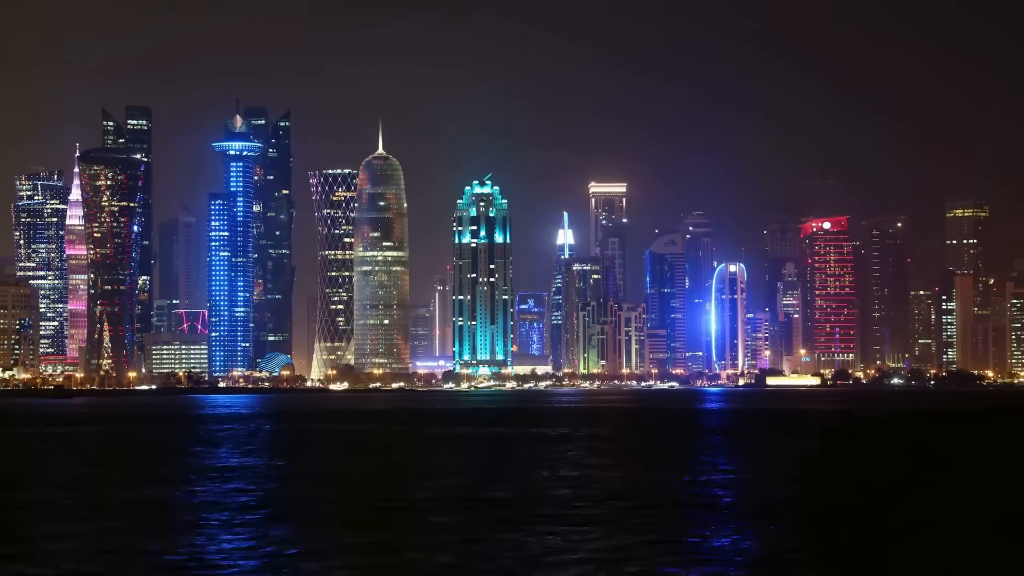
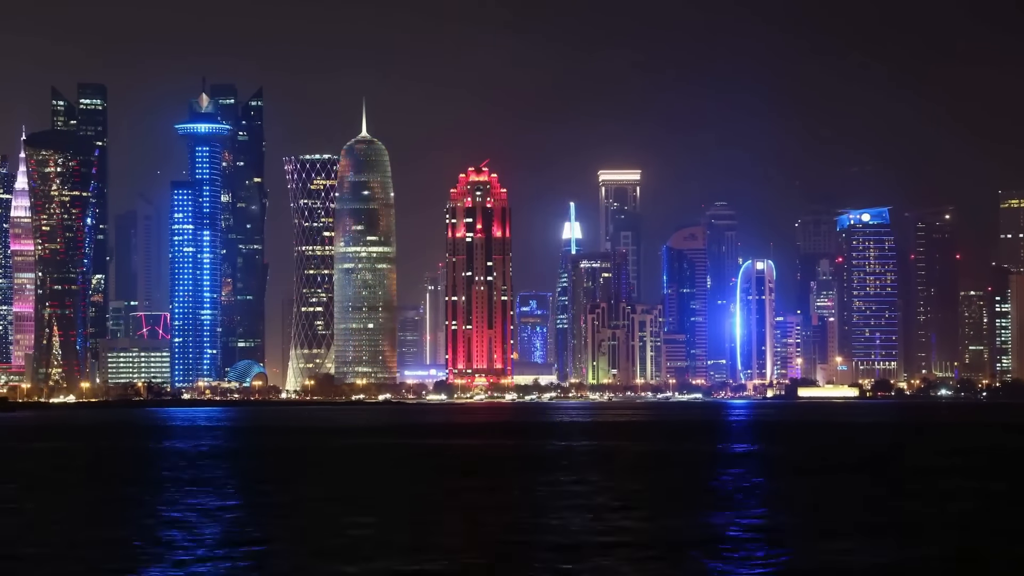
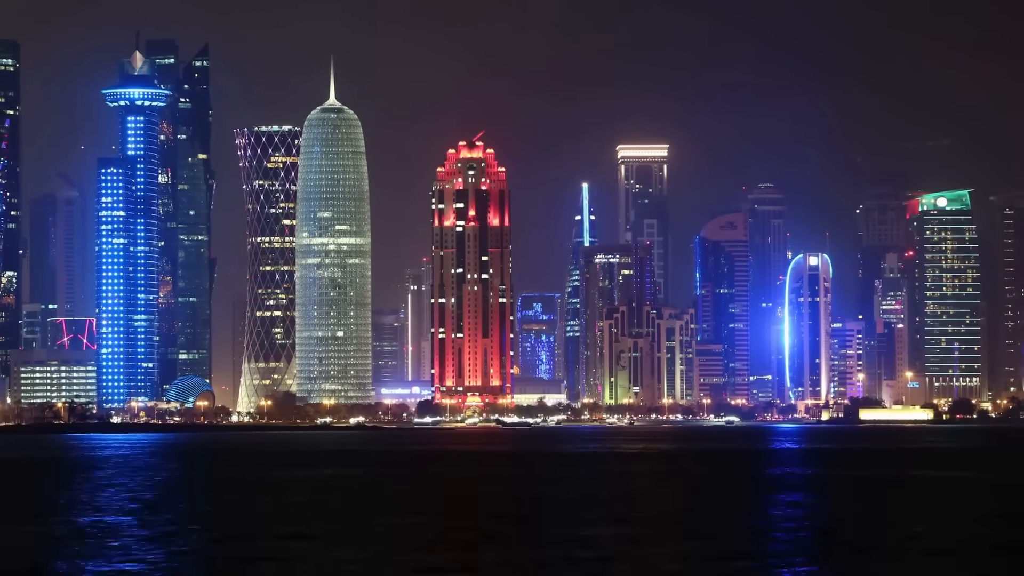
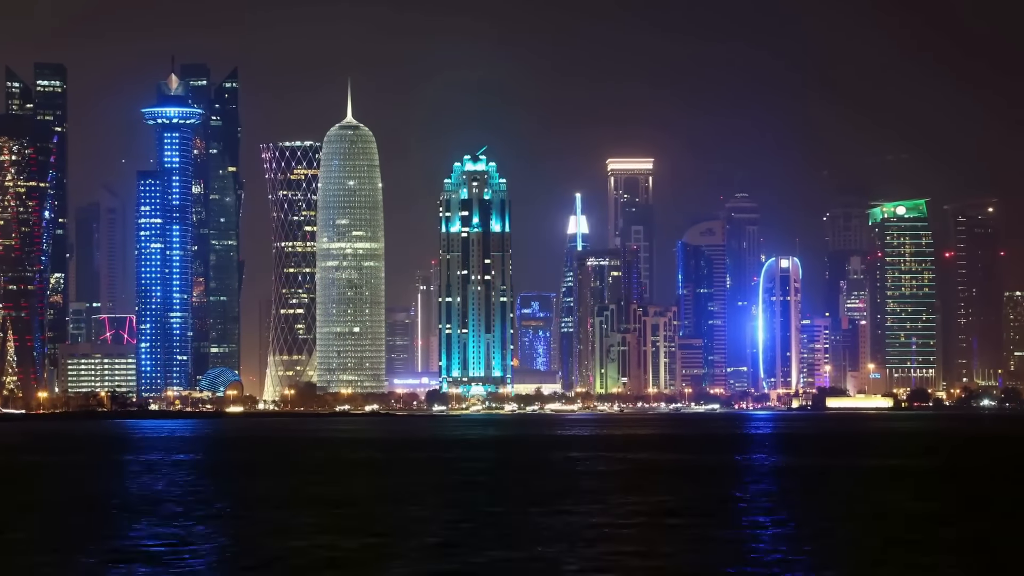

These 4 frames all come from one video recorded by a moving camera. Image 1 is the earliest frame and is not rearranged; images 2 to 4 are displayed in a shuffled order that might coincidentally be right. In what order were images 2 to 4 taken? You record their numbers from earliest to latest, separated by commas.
2, 4, 3
